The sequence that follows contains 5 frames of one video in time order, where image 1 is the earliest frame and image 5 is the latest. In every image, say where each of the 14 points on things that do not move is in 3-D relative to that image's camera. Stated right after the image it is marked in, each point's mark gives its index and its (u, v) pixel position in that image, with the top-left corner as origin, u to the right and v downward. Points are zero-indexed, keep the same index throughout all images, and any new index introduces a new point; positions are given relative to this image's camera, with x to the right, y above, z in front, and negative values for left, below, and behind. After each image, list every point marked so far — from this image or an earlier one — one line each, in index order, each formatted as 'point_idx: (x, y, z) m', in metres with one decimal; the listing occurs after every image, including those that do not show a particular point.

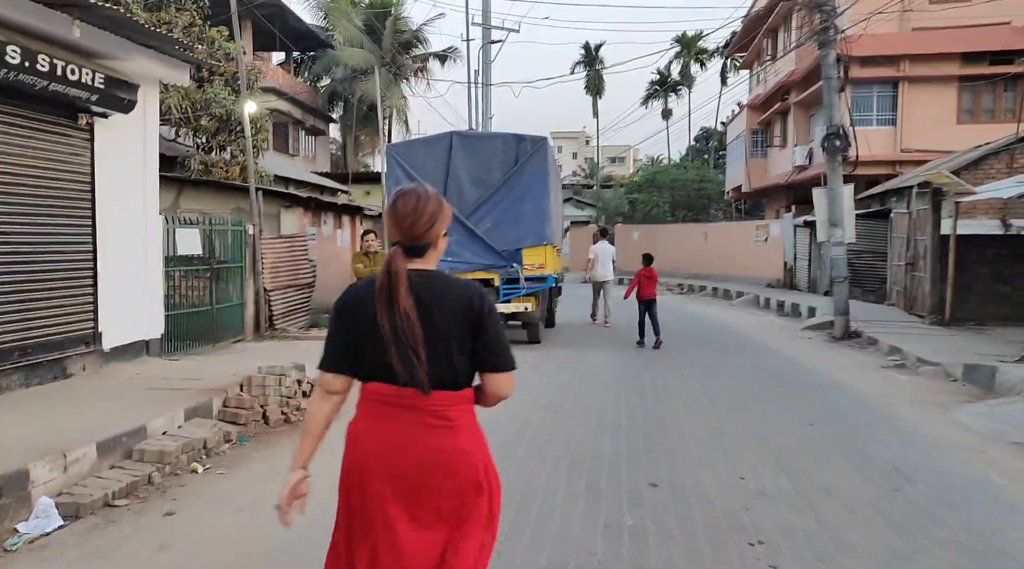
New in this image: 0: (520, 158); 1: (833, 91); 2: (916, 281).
0: (+0.1, +2.0, +13.1) m
1: (+5.6, +3.4, +14.6) m
2: (+8.2, +0.1, +17.1) m
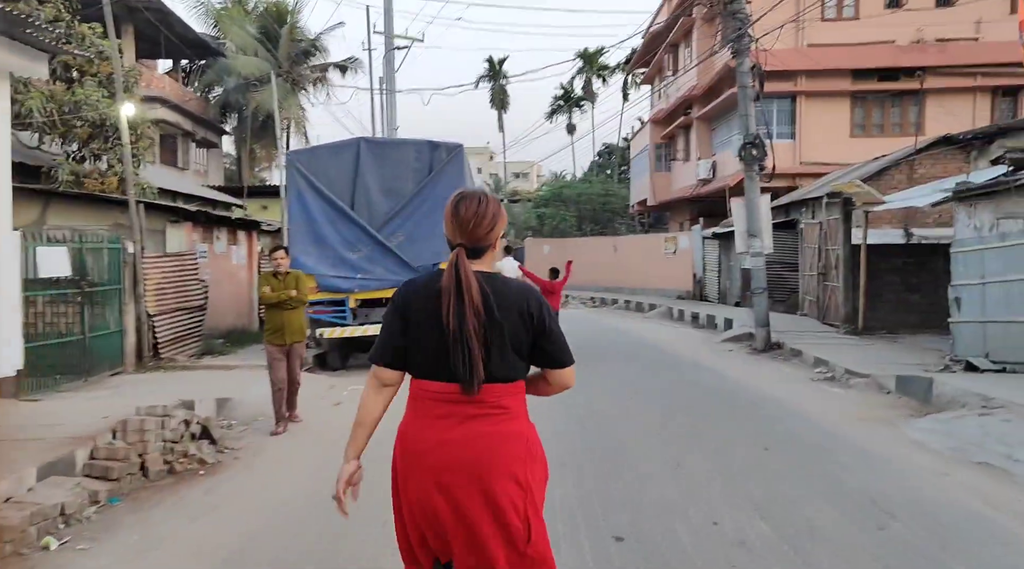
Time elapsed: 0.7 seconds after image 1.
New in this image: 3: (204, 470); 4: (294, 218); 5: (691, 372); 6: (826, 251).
0: (-1.1, +1.7, +12.2) m
1: (+4.1, +3.2, +14.4) m
2: (+6.4, -0.1, +17.1) m
3: (-2.3, -1.4, +6.2) m
4: (-3.1, +0.9, +12.0) m
5: (+2.6, -1.3, +12.1) m
6: (+6.4, +0.7, +17.1) m
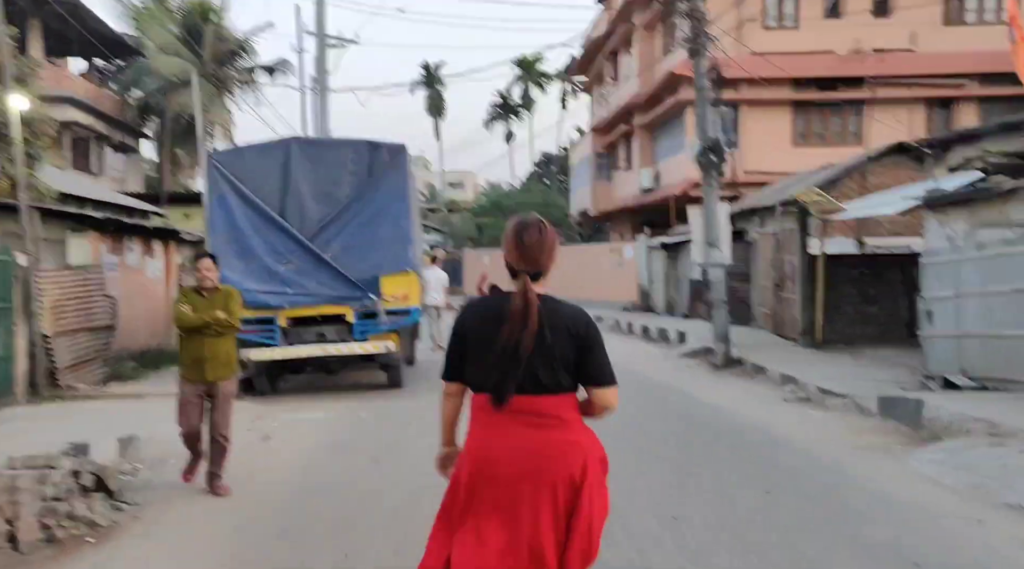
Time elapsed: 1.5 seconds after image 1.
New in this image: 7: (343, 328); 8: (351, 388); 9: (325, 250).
0: (-1.8, +1.5, +11.1) m
1: (+3.2, +3.0, +13.7) m
2: (+5.3, -0.4, +16.6) m
3: (-2.5, -1.5, +5.0) m
4: (-3.8, +0.7, +10.7) m
5: (+1.9, -1.4, +11.3) m
6: (+5.3, +0.5, +16.5) m
7: (-2.2, -0.6, +11.0) m
8: (-2.3, -1.5, +12.2) m
9: (-2.4, +0.4, +10.9) m
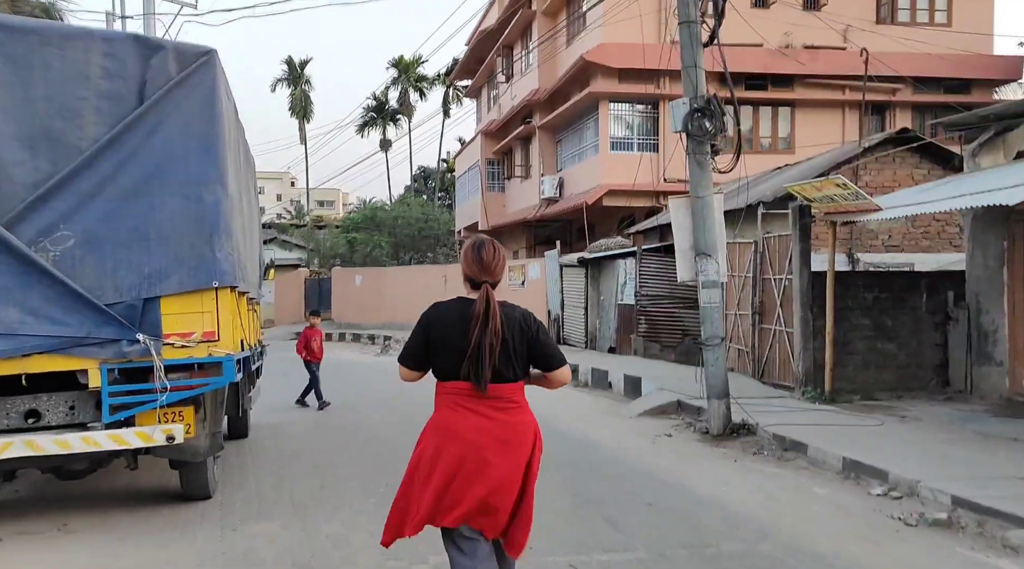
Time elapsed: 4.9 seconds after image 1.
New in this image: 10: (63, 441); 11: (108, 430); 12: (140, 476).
0: (-2.5, +1.3, +5.9) m
1: (+2.0, +2.6, +9.2) m
2: (+3.7, -0.8, +12.3) m
3: (-2.3, -1.5, -0.3) m
4: (-4.4, +0.6, +5.1) m
5: (+1.1, -1.7, +6.5) m
6: (+3.7, 0.0, +12.2) m
7: (-2.9, -0.8, +5.7) m
8: (-3.2, -1.7, +6.8) m
9: (-3.1, +0.2, +5.6) m
10: (-2.9, -1.0, +5.5) m
11: (-2.7, -1.0, +5.6) m
12: (-3.3, -1.7, +7.5) m
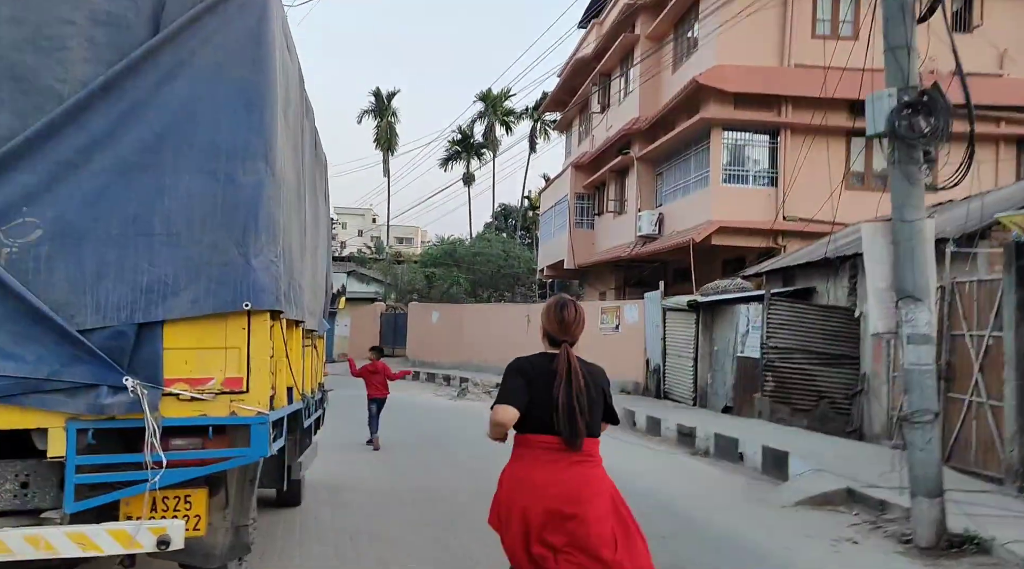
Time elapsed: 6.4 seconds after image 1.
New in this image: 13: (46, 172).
0: (-1.6, +1.2, +3.9) m
1: (+3.3, +2.2, +6.9) m
2: (+5.1, -1.4, +9.7) m
3: (-2.0, -1.3, -2.4) m
4: (-3.6, +0.6, +3.3) m
5: (+2.0, -1.9, +4.1) m
6: (+5.1, -0.6, +9.7) m
7: (-2.1, -0.8, +3.7) m
8: (-2.3, -1.8, +4.7) m
9: (-2.2, +0.2, +3.6) m
10: (-2.1, -1.1, +3.4) m
11: (-1.9, -1.0, +3.6) m
12: (-2.4, -1.8, +5.5) m
13: (-2.1, +0.5, +3.7) m
